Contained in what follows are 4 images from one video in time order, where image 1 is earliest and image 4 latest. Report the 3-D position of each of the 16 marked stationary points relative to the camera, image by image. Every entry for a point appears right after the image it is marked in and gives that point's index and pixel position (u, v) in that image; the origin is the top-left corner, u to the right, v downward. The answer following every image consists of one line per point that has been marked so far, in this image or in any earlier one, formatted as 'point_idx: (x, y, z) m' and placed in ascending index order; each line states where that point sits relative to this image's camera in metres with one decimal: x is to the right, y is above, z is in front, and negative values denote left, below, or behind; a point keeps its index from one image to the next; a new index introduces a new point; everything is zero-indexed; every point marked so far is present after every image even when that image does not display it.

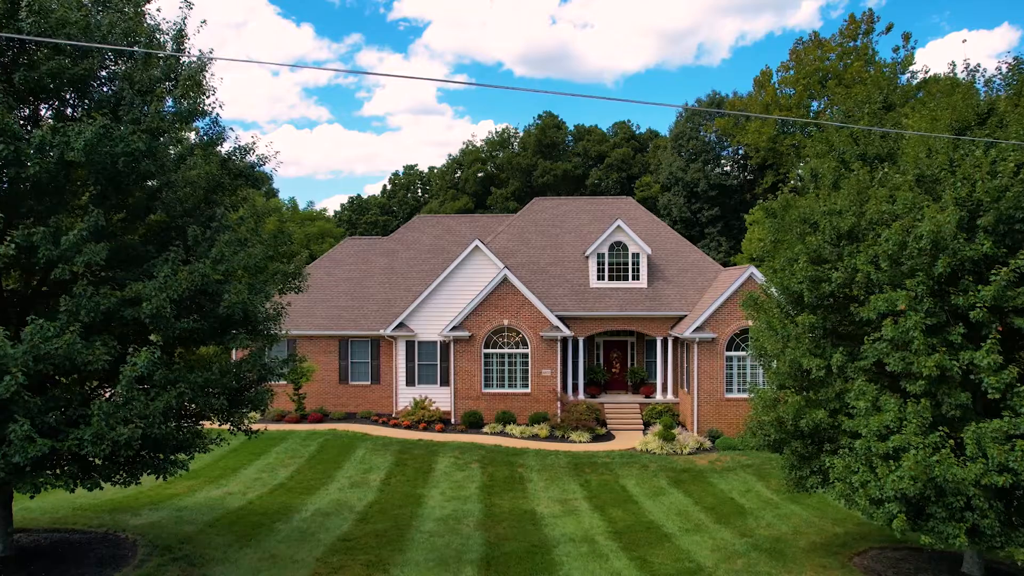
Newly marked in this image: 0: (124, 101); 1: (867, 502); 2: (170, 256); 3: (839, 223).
0: (-4.5, +2.2, +8.6) m
1: (+4.2, -2.5, +8.8) m
2: (-4.0, +0.4, +8.7) m
3: (+4.4, +0.9, +9.8) m
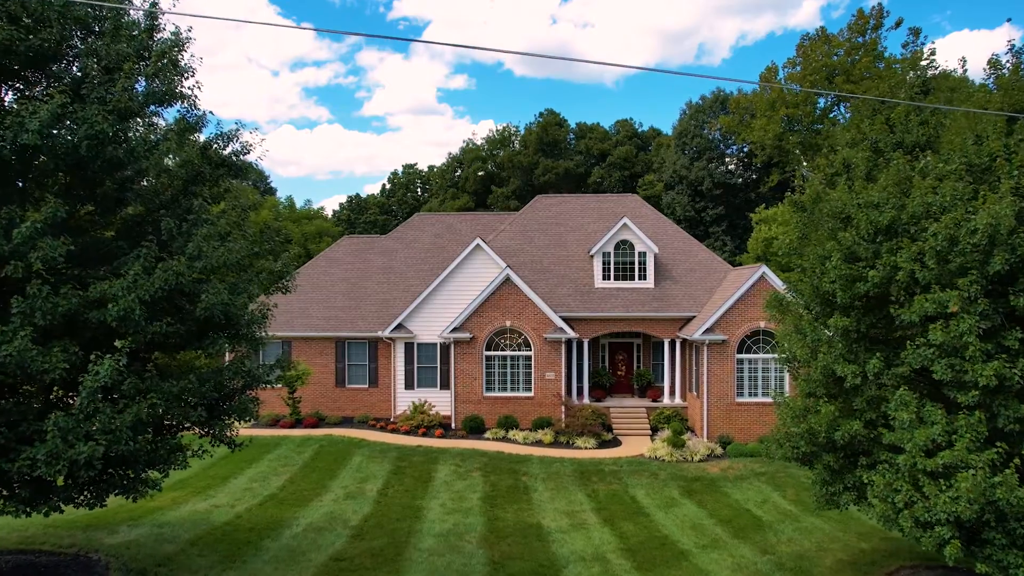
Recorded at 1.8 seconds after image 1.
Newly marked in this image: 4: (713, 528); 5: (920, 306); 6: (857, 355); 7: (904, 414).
0: (-4.4, +2.2, +7.7) m
1: (+4.3, -2.5, +7.9) m
2: (-4.0, +0.4, +7.9) m
3: (+4.4, +0.9, +9.0) m
4: (+3.7, -4.5, +13.8) m
5: (+4.4, -0.2, +7.9) m
6: (+4.3, -0.8, +9.2) m
7: (+4.3, -1.4, +8.0) m
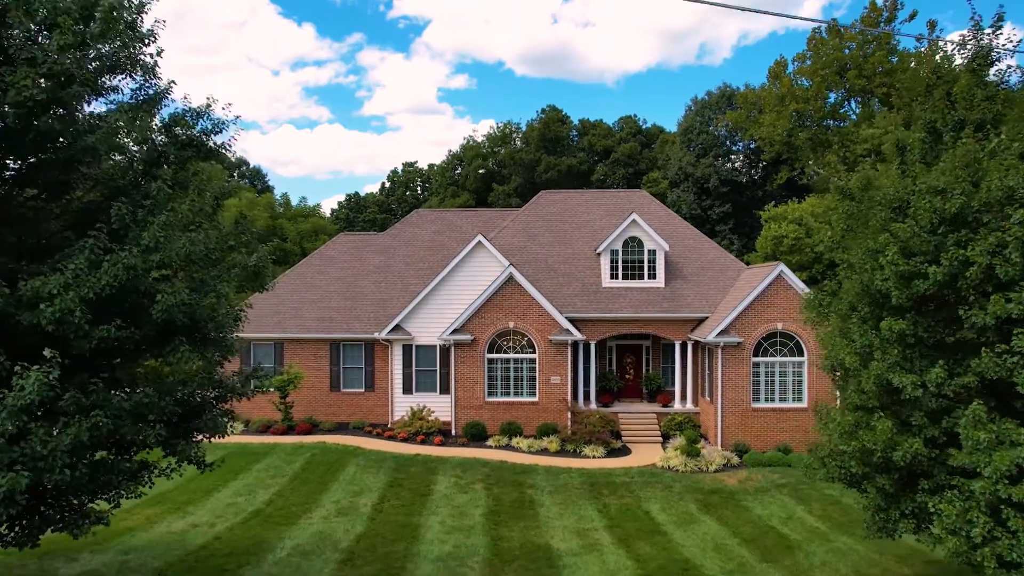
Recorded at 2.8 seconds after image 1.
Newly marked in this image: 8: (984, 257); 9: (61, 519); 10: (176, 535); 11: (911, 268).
0: (-4.3, +2.2, +6.6) m
1: (+4.4, -2.5, +6.7) m
2: (-3.9, +0.4, +6.7) m
3: (+4.5, +0.9, +7.8) m
4: (+3.8, -4.5, +12.6) m
5: (+4.5, -0.2, +6.7) m
6: (+4.4, -0.8, +8.1) m
7: (+4.4, -1.4, +6.8) m
8: (+4.5, +0.3, +7.1) m
9: (-3.9, -2.0, +6.4) m
10: (-5.4, -3.9, +11.8) m
11: (+4.3, +0.2, +8.0) m
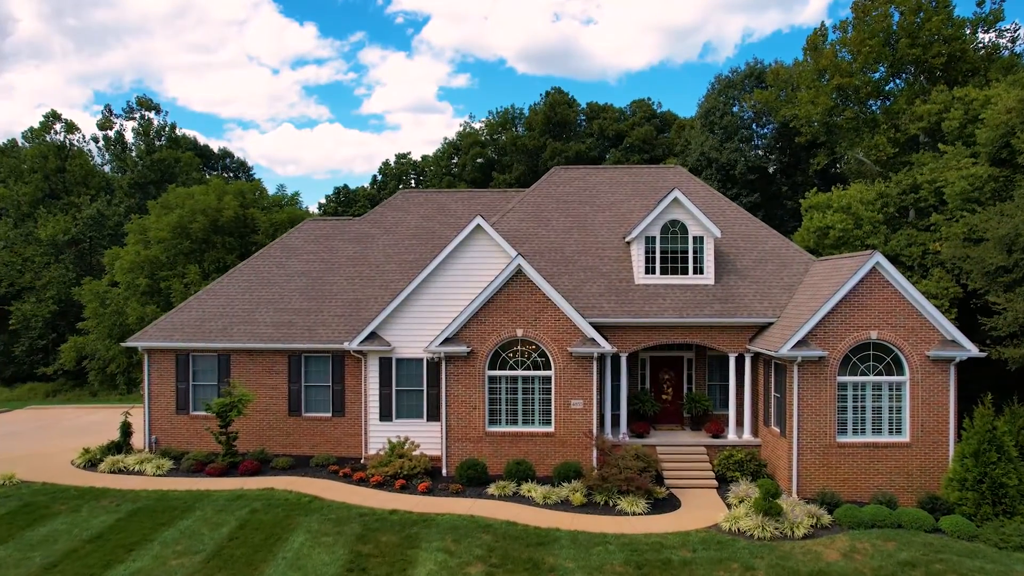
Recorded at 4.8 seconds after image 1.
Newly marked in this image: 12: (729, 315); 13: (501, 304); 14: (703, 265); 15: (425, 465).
0: (-4.1, +2.3, +1.4) m
1: (+4.6, -2.4, +1.6) m
2: (-3.6, +0.5, +1.5) m
3: (+4.8, +1.0, +2.6) m
4: (+4.1, -4.4, +7.4) m
5: (+4.7, -0.1, +1.6) m
6: (+4.6, -0.7, +2.9) m
7: (+4.6, -1.3, +1.6) m
8: (+4.8, +0.4, +1.9) m
9: (-3.7, -1.9, +1.2) m
10: (-5.2, -3.9, +6.6) m
11: (+4.5, +0.3, +2.8) m
12: (+5.3, -0.7, +18.0) m
13: (-0.3, -0.4, +17.0) m
14: (+4.9, +0.6, +19.2) m
15: (-2.0, -4.1, +17.0) m
